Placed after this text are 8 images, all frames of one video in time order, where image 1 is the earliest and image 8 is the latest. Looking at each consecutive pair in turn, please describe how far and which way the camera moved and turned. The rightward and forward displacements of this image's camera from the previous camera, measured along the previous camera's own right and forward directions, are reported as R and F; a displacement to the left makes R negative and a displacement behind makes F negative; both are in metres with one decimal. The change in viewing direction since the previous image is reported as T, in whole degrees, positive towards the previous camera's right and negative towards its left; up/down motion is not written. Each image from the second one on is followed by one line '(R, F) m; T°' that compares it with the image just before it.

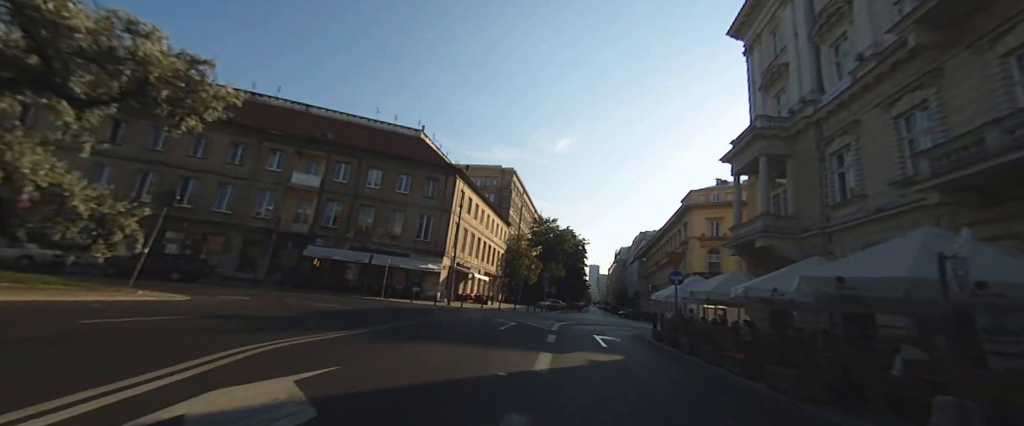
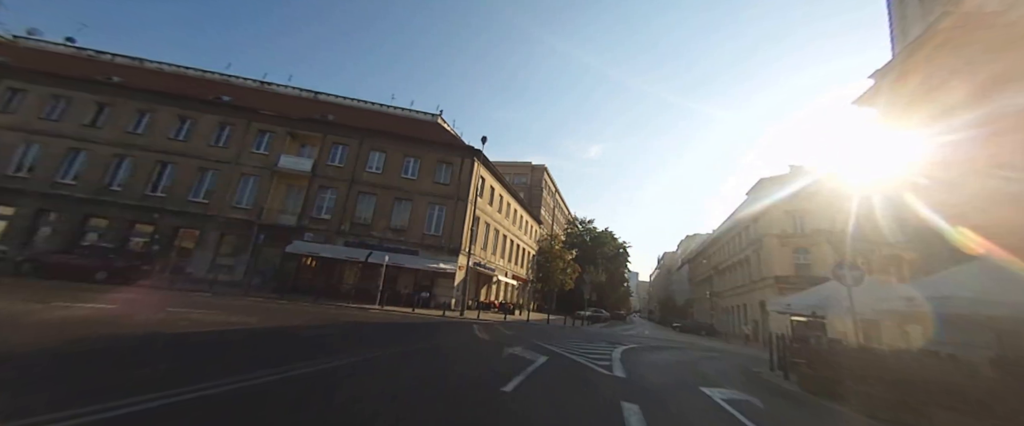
(+0.1, +7.6) m; -5°
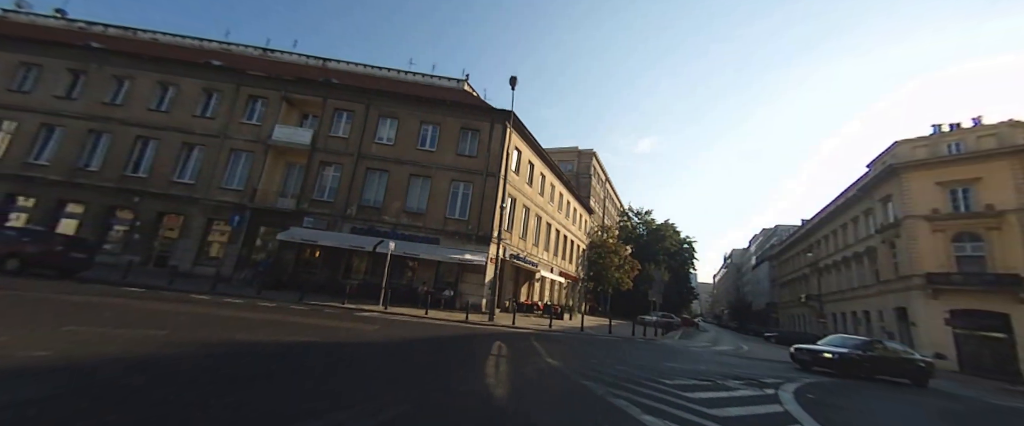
(0.0, +6.5) m; -7°
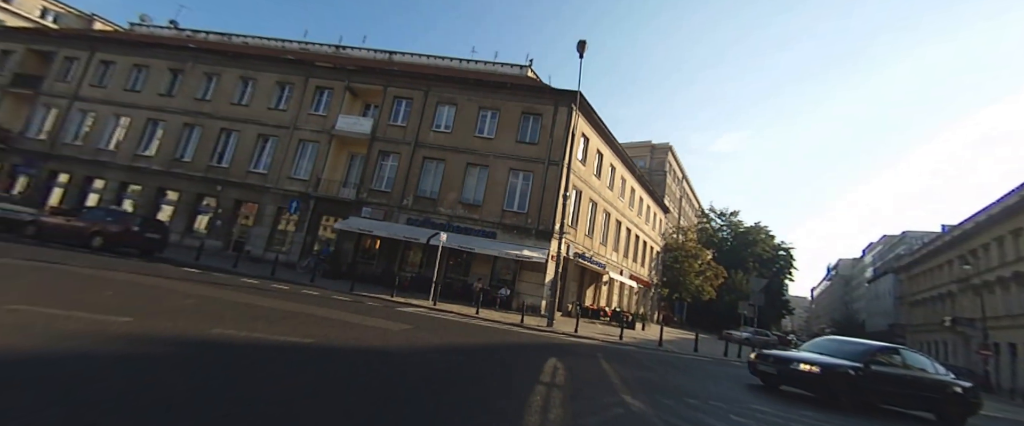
(+0.1, +2.1) m; -10°
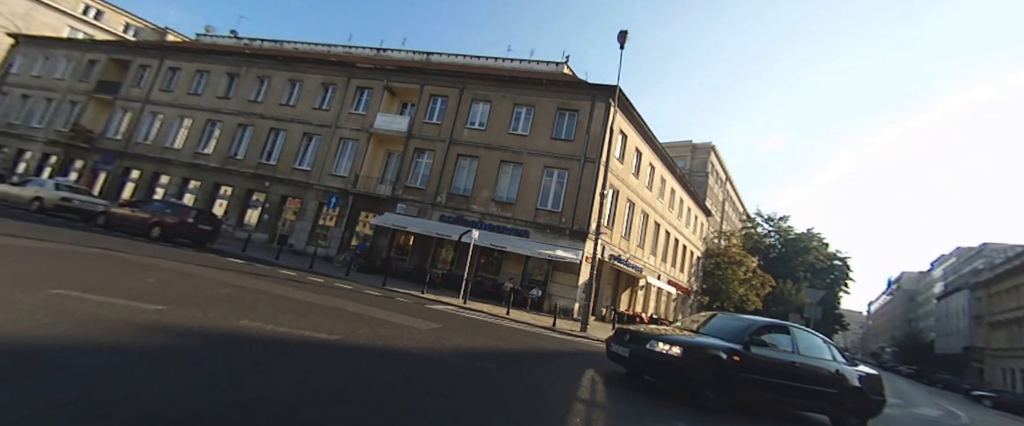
(+0.1, +0.3) m; -5°
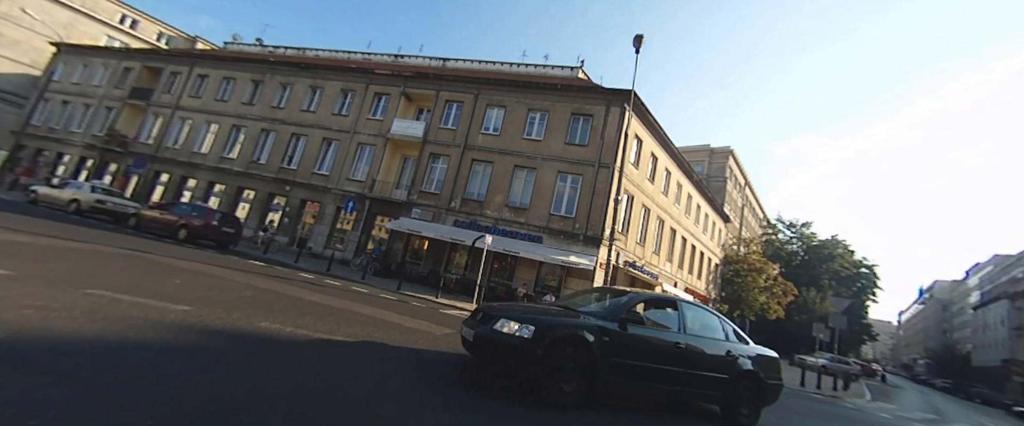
(+0.1, 0.0) m; -2°
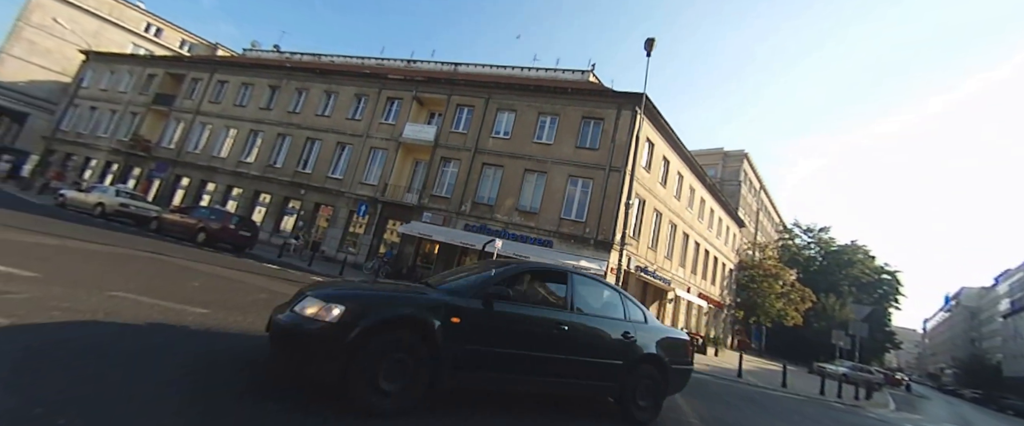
(+0.1, 0.0) m; -2°
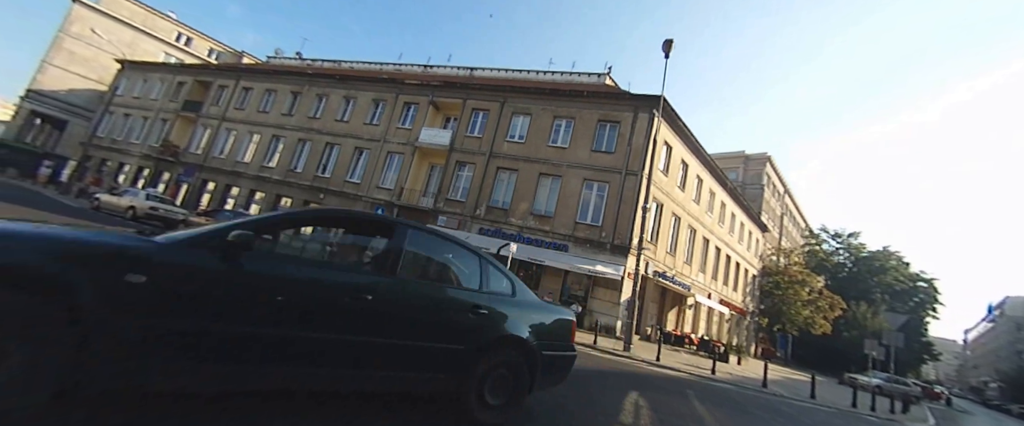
(+0.1, +0.1) m; -3°
